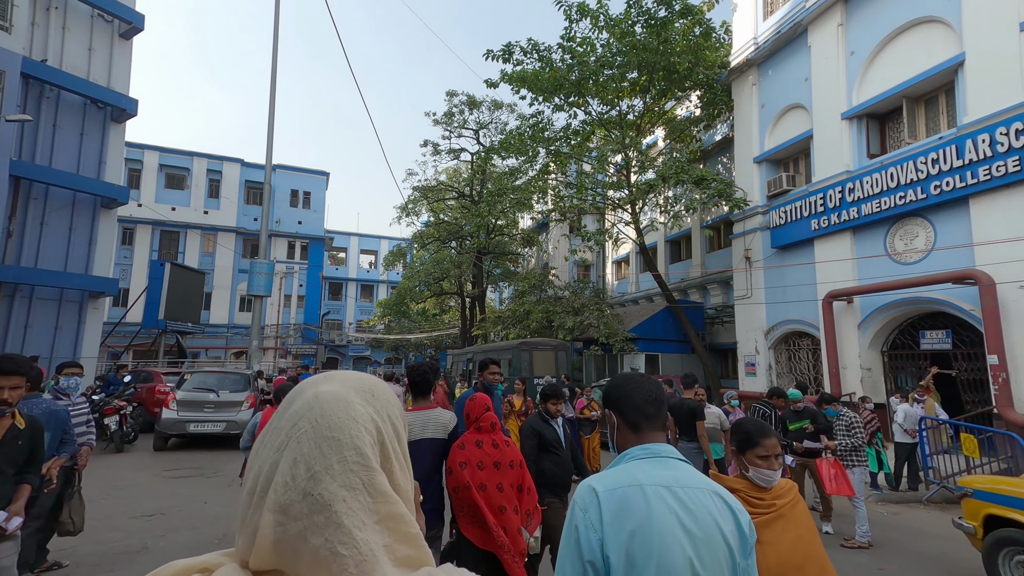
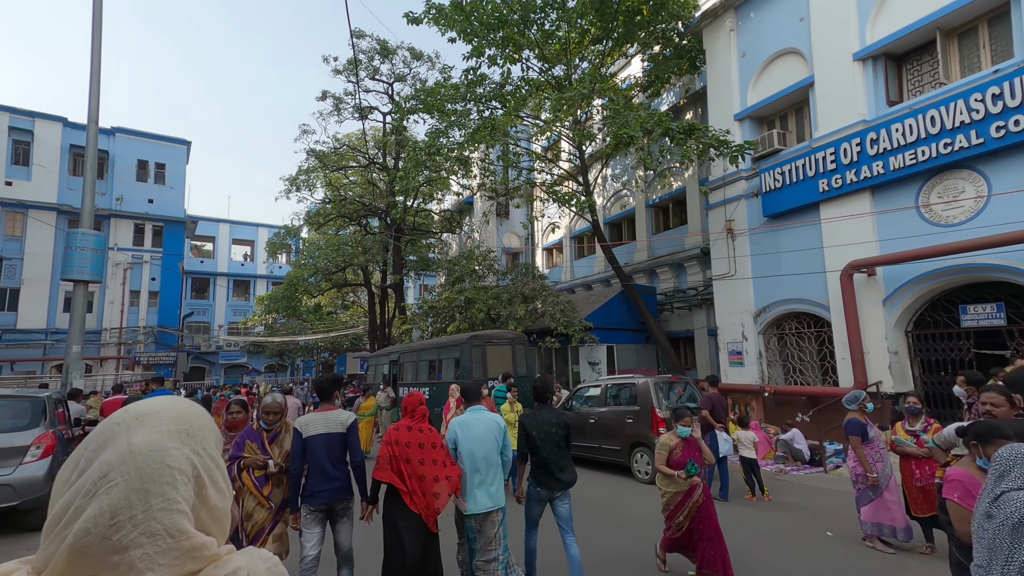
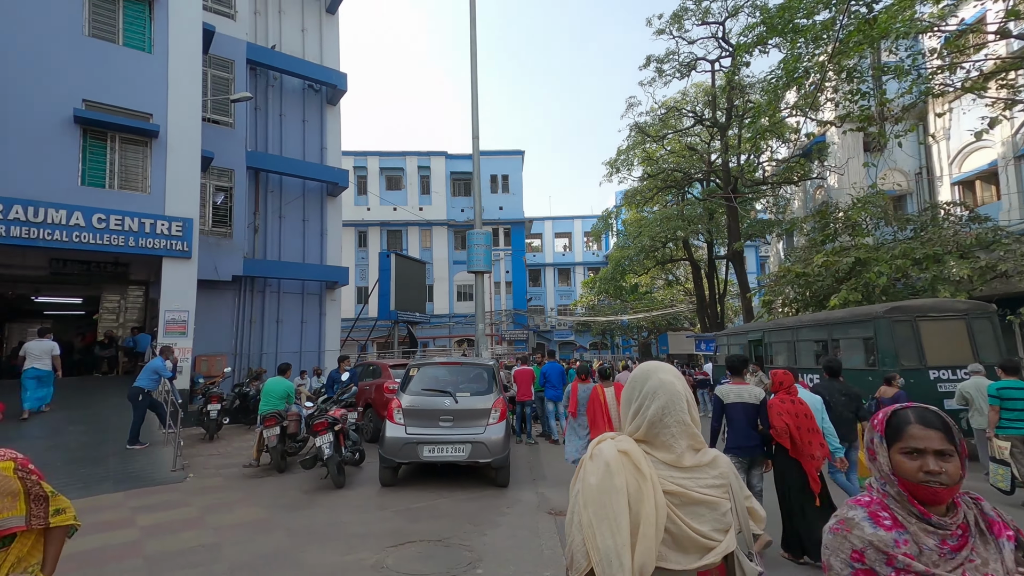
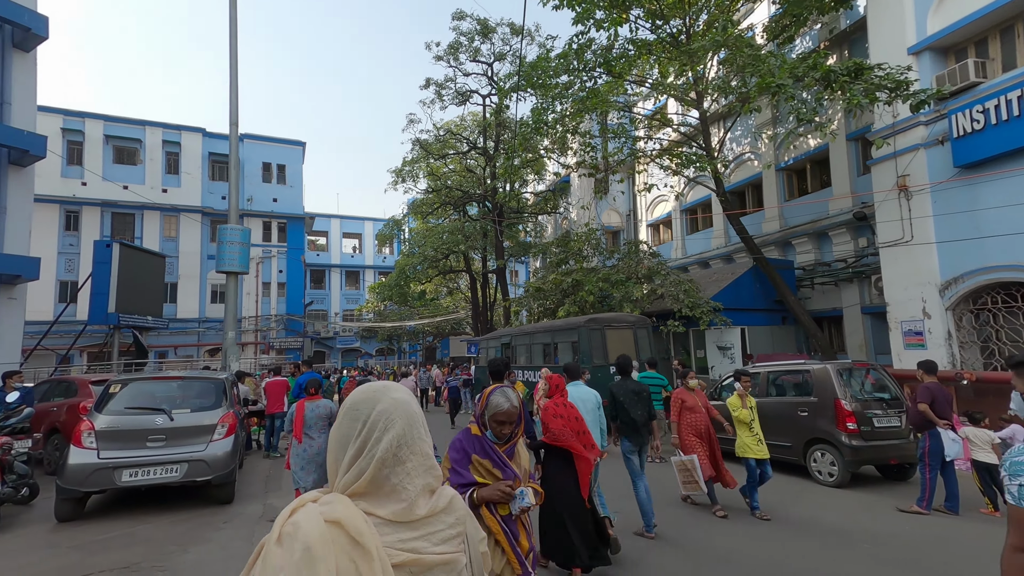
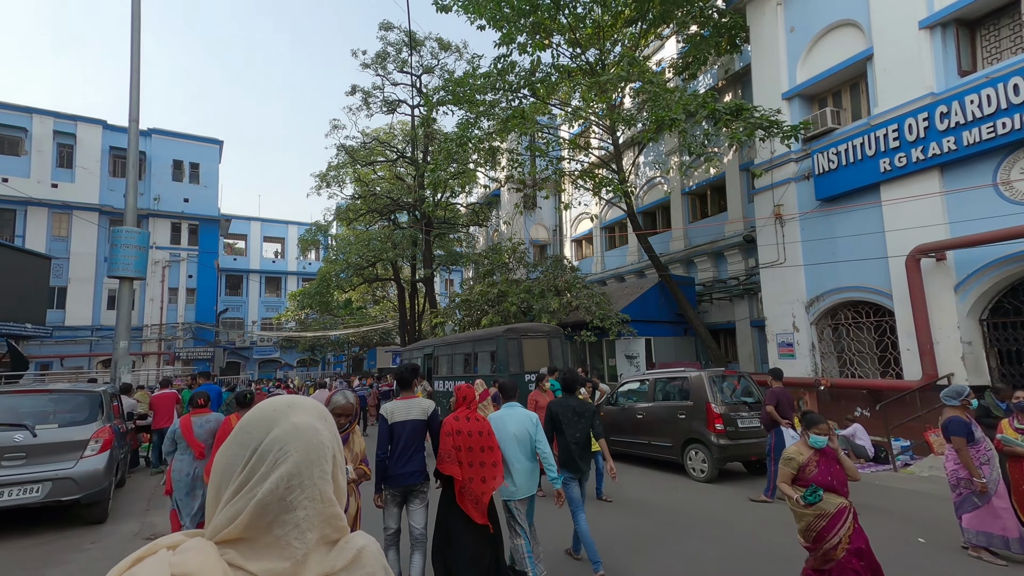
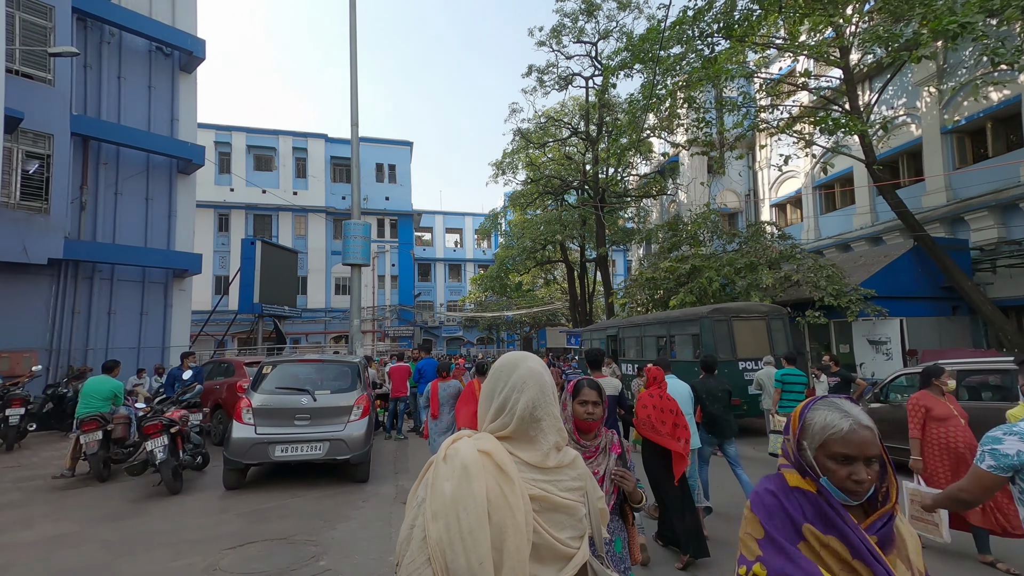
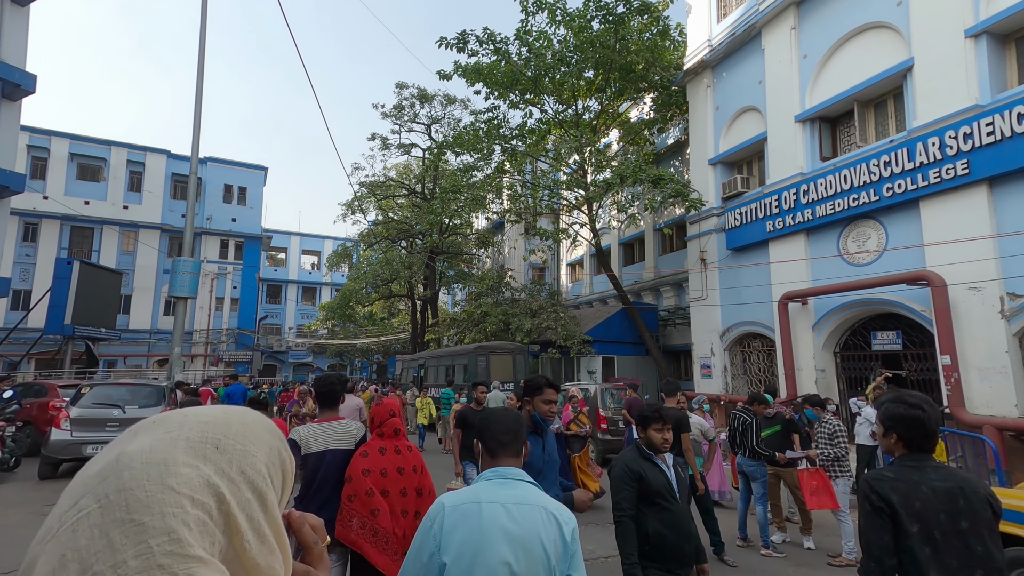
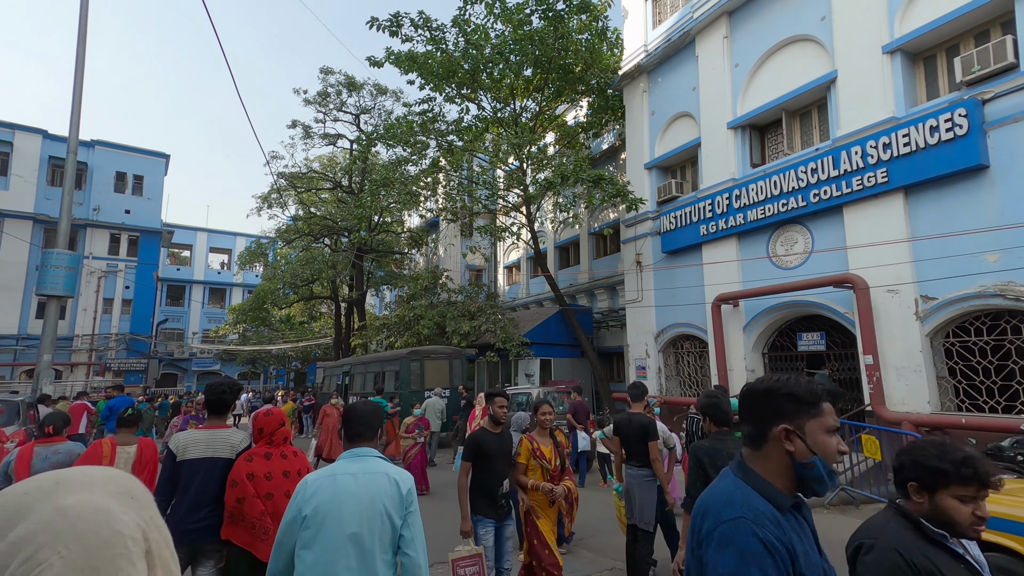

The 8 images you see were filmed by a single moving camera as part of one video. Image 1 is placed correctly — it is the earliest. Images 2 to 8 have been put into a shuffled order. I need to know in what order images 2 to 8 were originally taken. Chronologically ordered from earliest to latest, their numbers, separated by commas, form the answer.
7, 8, 2, 5, 4, 6, 3
